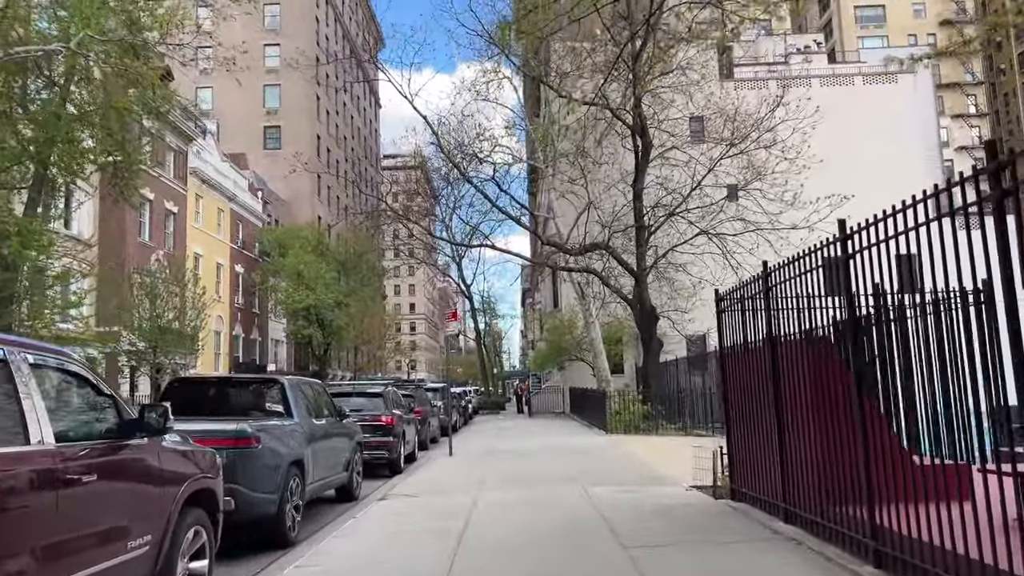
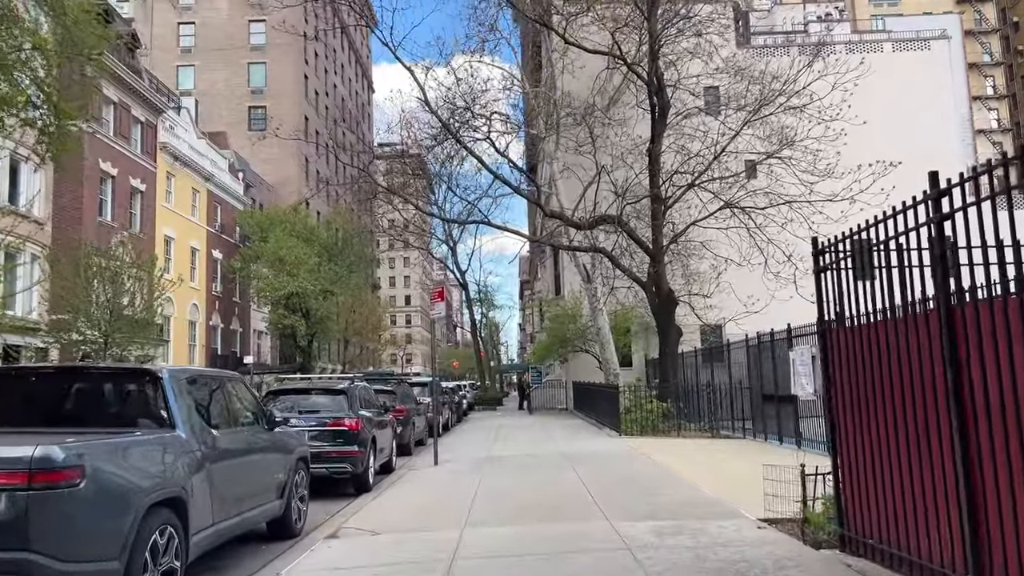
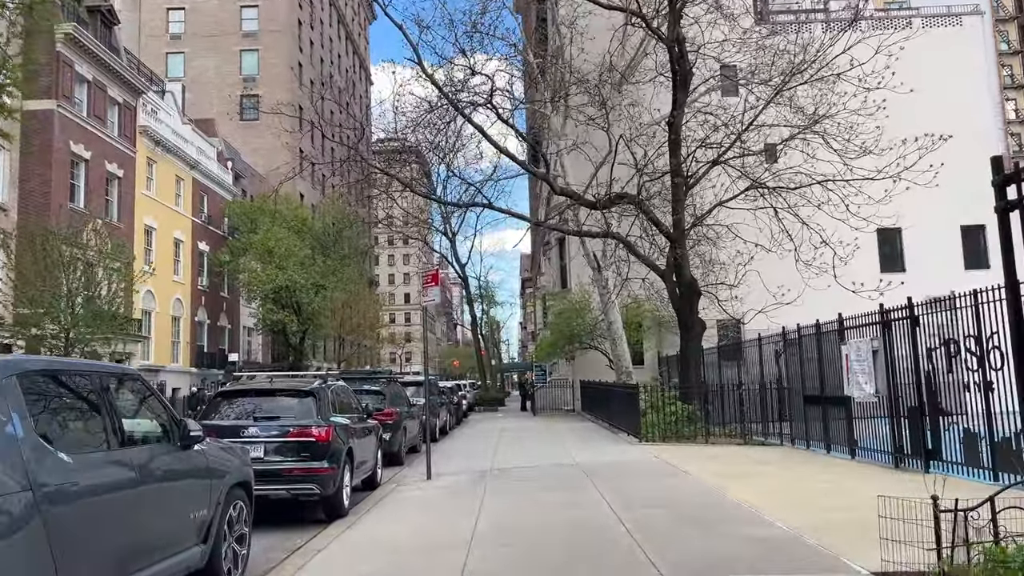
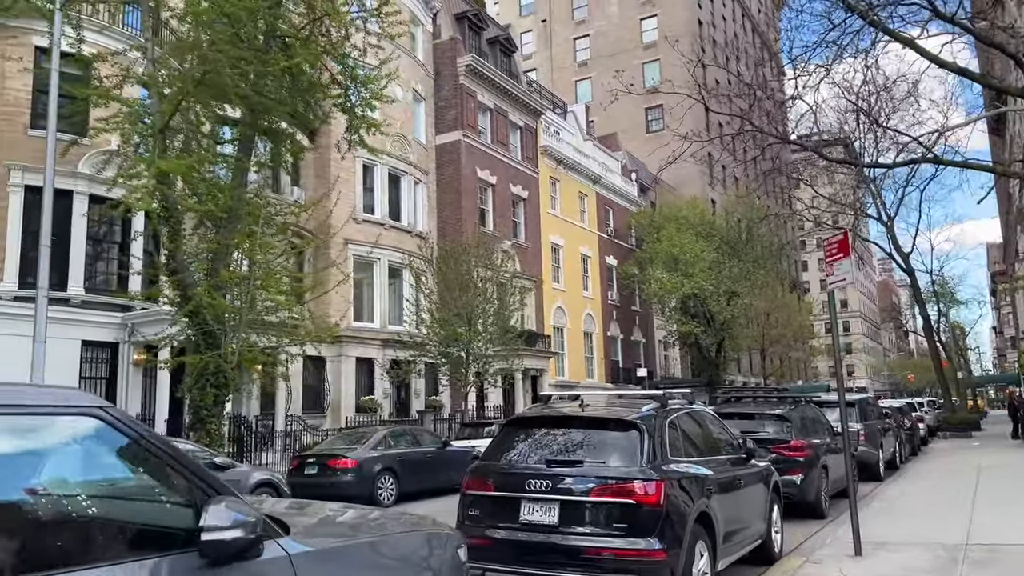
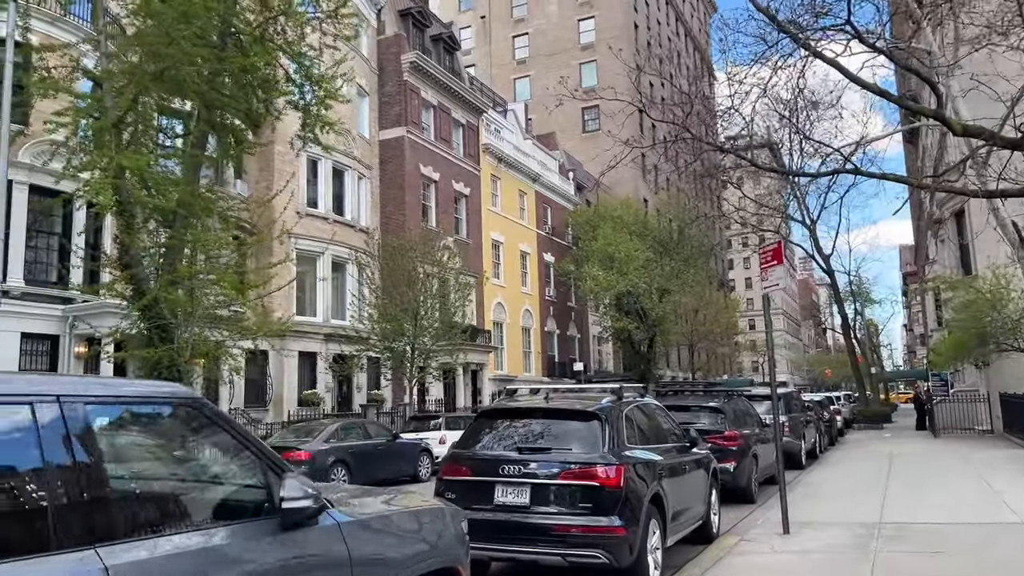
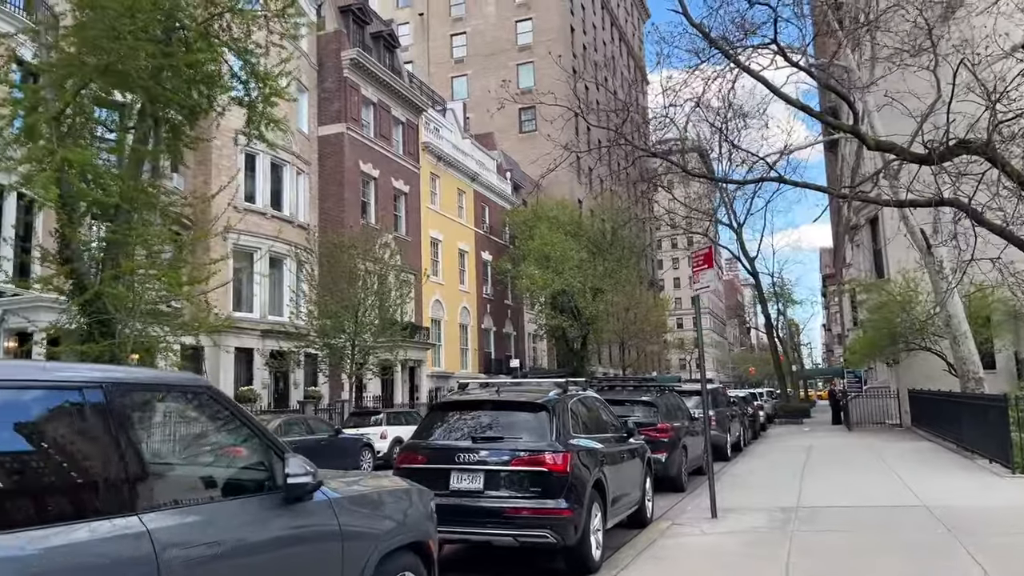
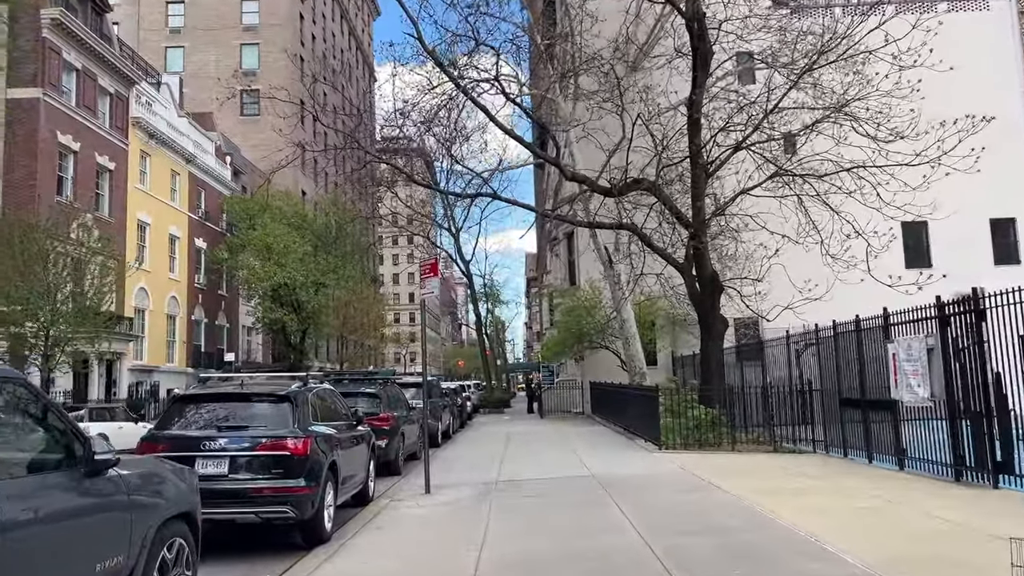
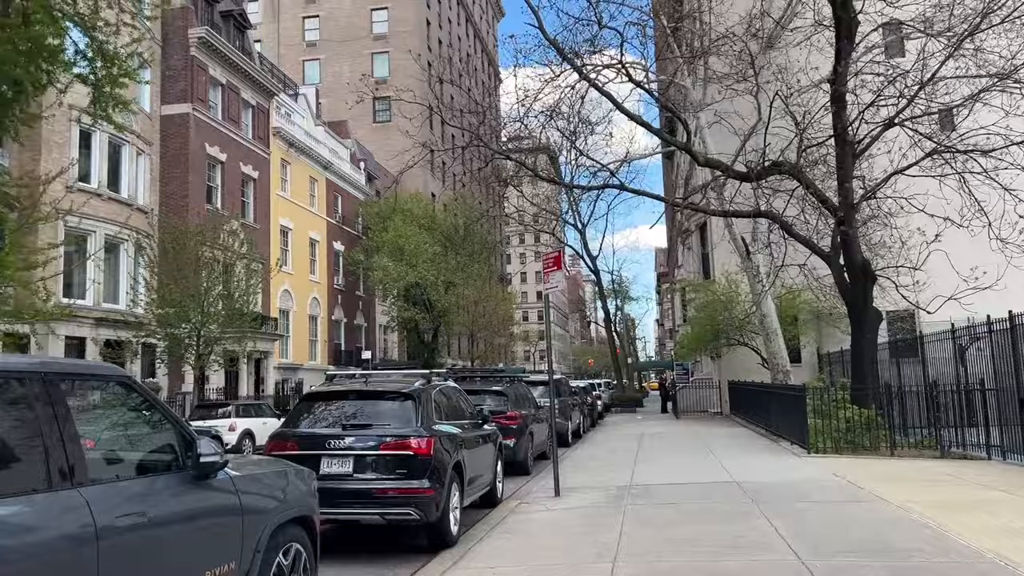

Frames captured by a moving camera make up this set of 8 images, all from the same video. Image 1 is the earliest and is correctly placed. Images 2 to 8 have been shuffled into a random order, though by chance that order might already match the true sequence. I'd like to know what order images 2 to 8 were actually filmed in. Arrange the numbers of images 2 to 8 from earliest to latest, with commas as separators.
2, 3, 7, 8, 6, 5, 4
